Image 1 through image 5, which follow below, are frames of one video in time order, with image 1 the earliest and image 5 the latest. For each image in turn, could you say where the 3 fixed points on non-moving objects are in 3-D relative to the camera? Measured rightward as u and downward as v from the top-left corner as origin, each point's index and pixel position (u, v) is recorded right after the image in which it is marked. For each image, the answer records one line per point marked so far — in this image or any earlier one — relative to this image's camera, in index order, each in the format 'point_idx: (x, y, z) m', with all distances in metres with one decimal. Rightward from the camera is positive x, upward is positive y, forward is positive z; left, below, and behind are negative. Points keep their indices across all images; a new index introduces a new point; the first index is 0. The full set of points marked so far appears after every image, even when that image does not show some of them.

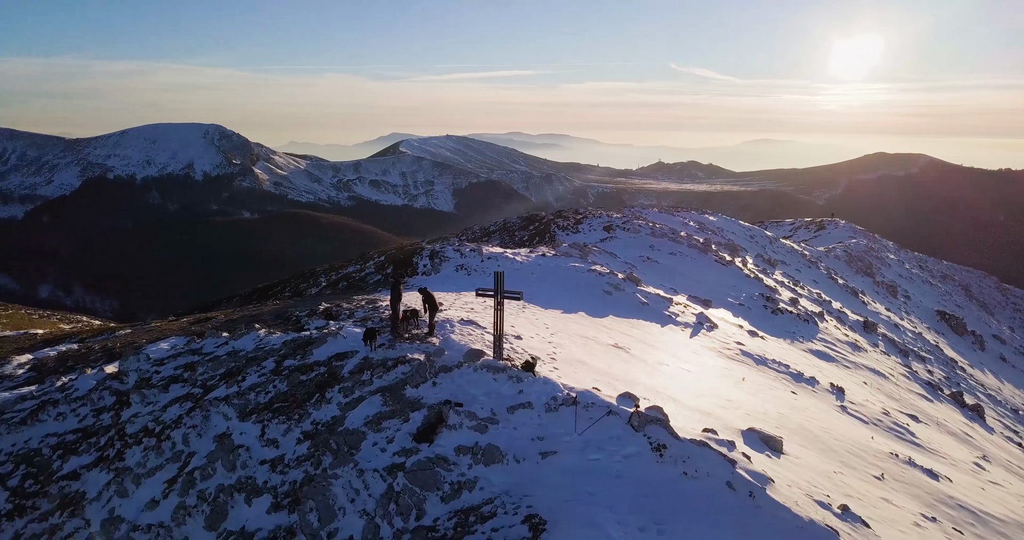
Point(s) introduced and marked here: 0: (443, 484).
0: (-0.8, -2.6, +9.1) m
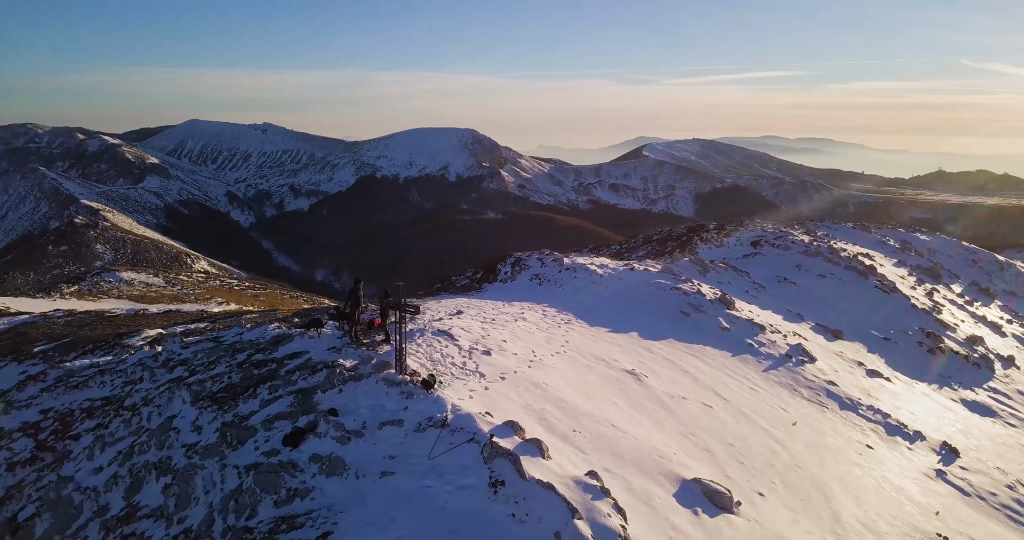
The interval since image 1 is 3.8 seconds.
0: (-2.9, -2.7, +9.3) m
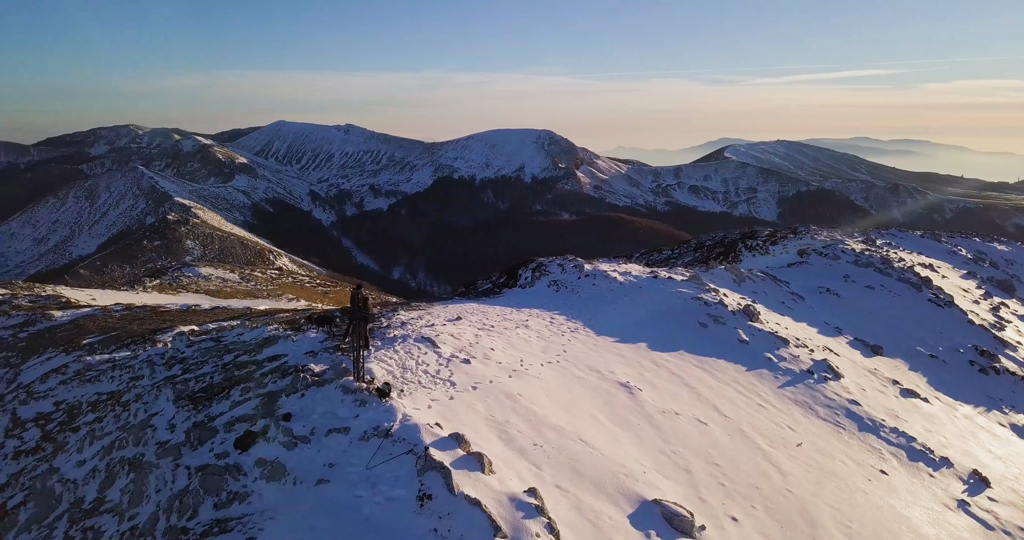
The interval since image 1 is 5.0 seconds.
0: (-3.7, -2.8, +9.5) m
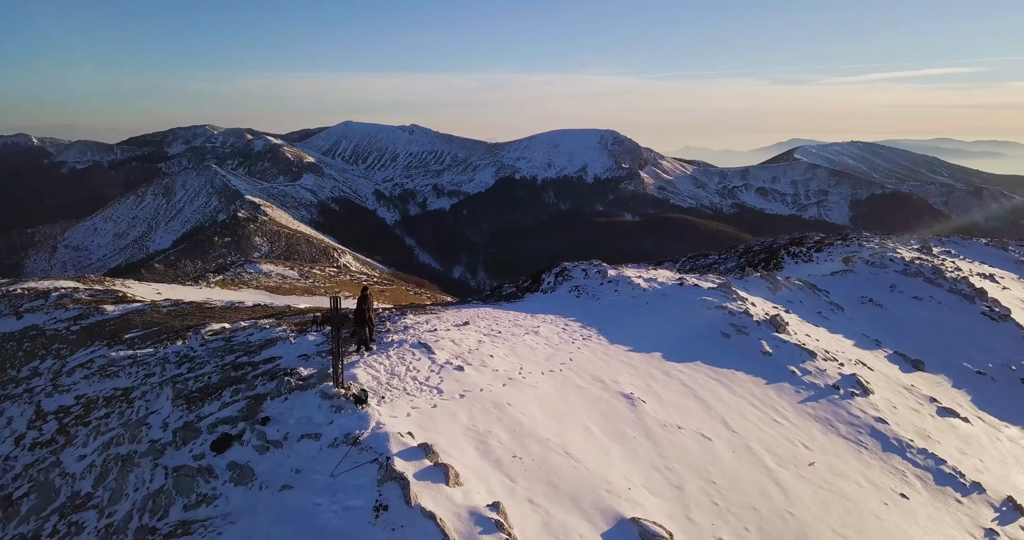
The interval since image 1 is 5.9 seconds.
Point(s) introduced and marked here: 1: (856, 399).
0: (-4.1, -2.9, +9.6) m
1: (+8.3, -3.1, +18.0) m
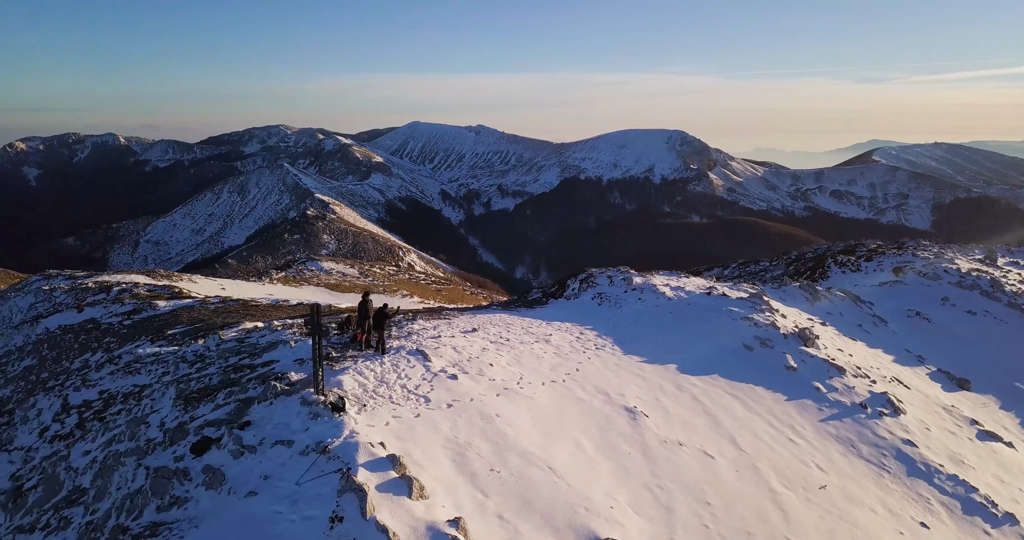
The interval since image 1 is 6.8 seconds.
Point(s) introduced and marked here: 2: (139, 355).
0: (-4.5, -2.9, +9.8) m
1: (+8.5, -3.4, +17.1) m
2: (-9.6, -2.2, +19.3) m
